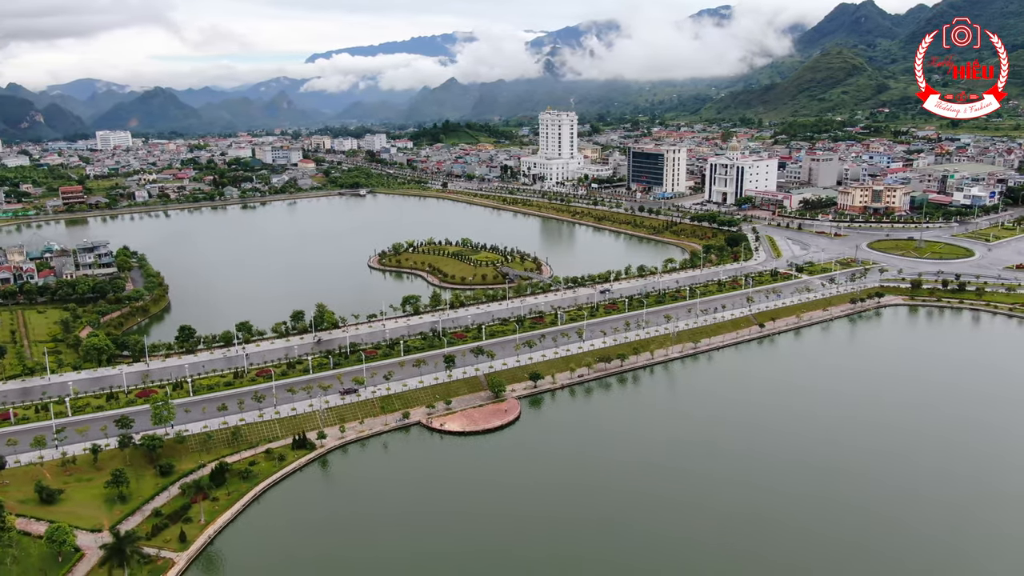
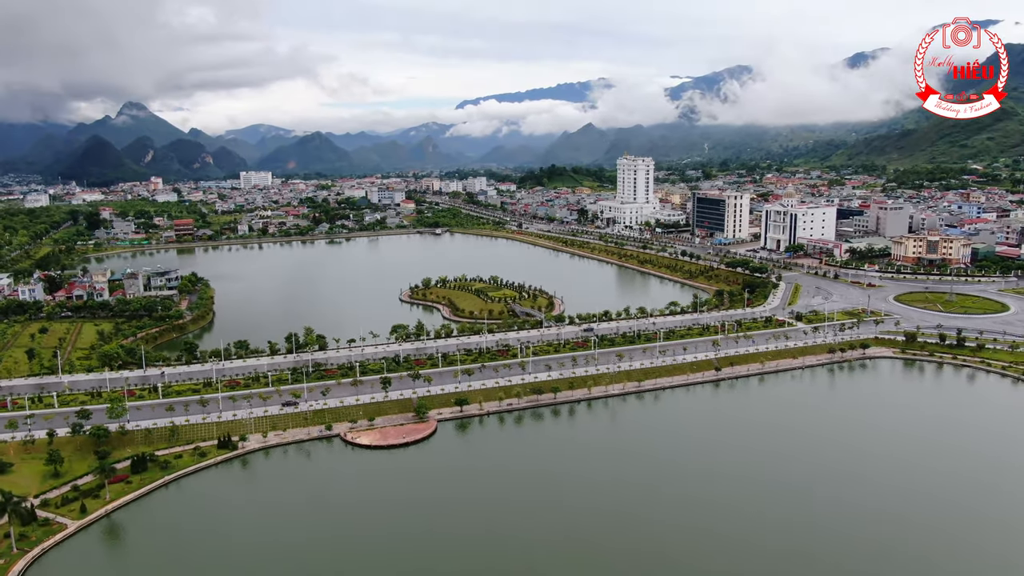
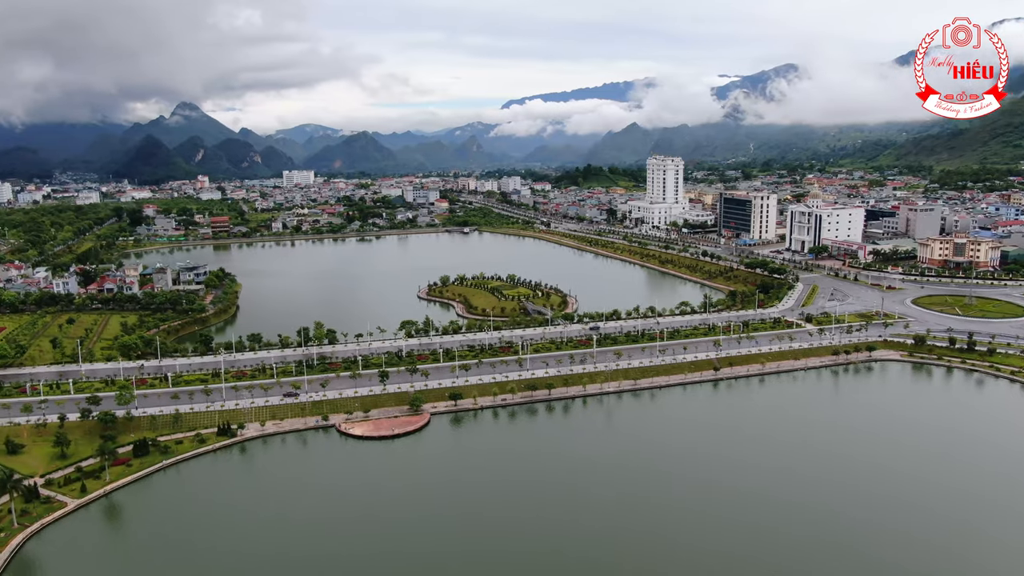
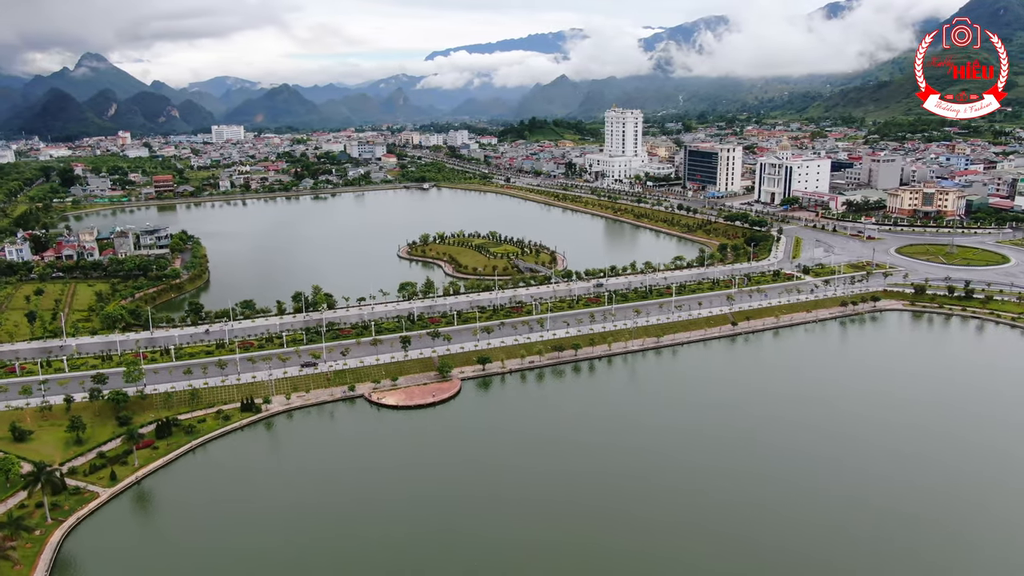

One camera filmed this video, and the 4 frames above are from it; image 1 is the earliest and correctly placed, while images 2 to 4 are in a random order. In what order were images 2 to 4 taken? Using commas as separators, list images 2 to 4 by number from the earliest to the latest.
4, 2, 3
